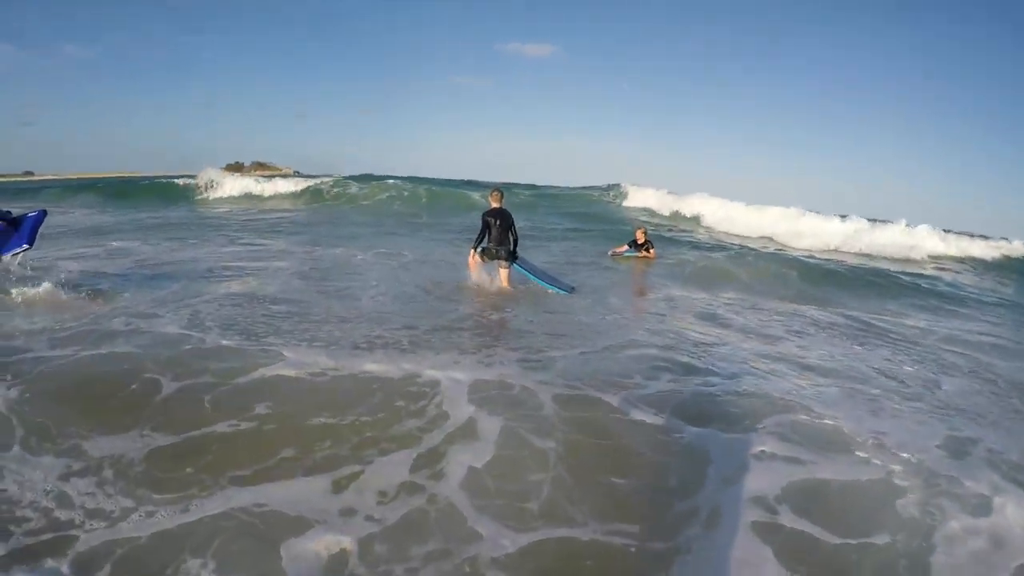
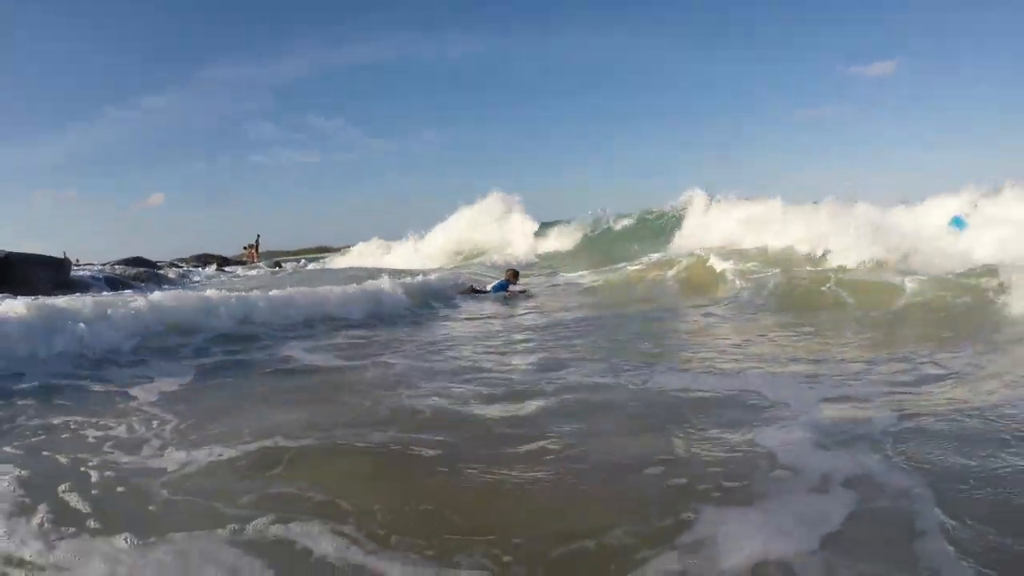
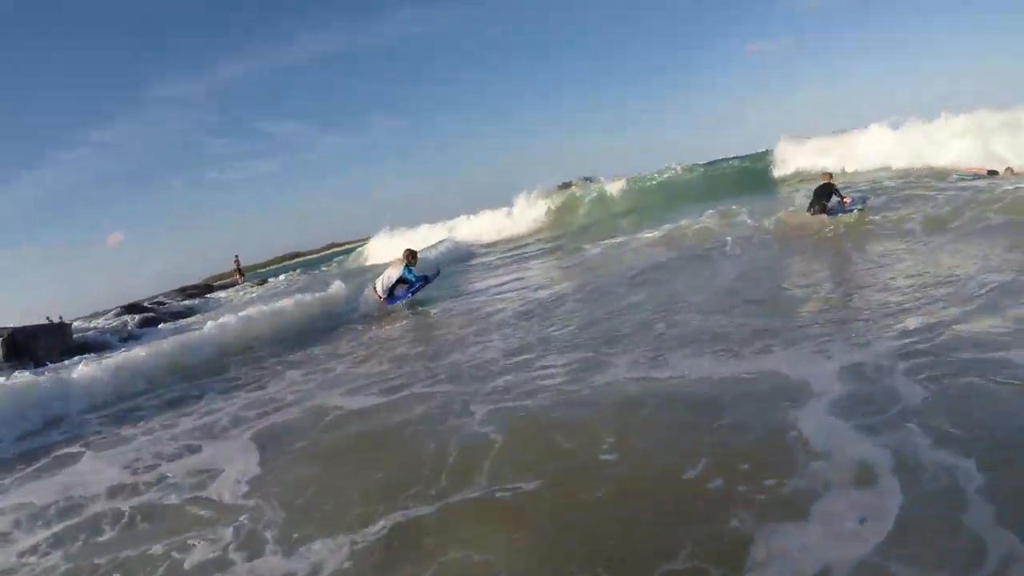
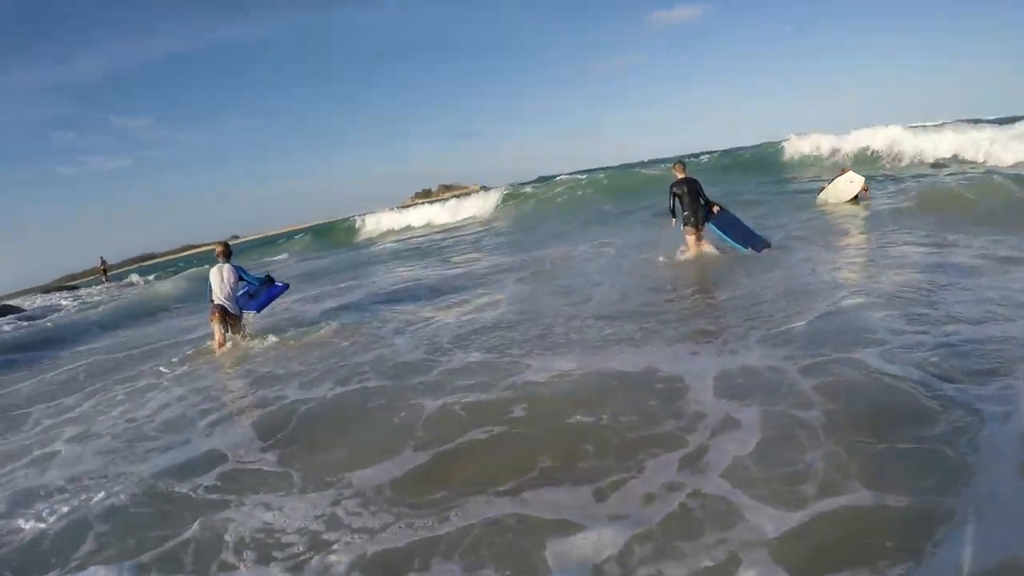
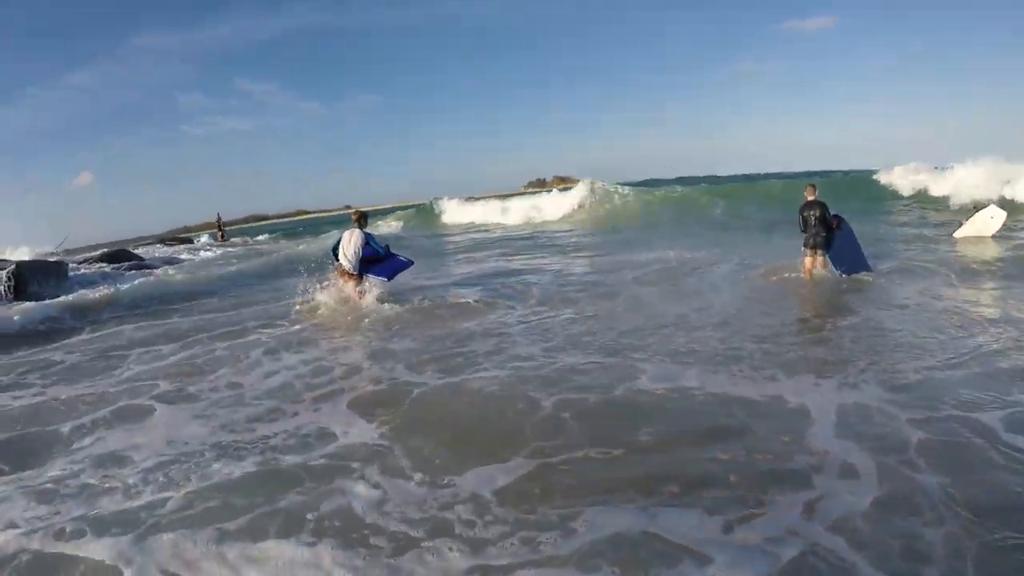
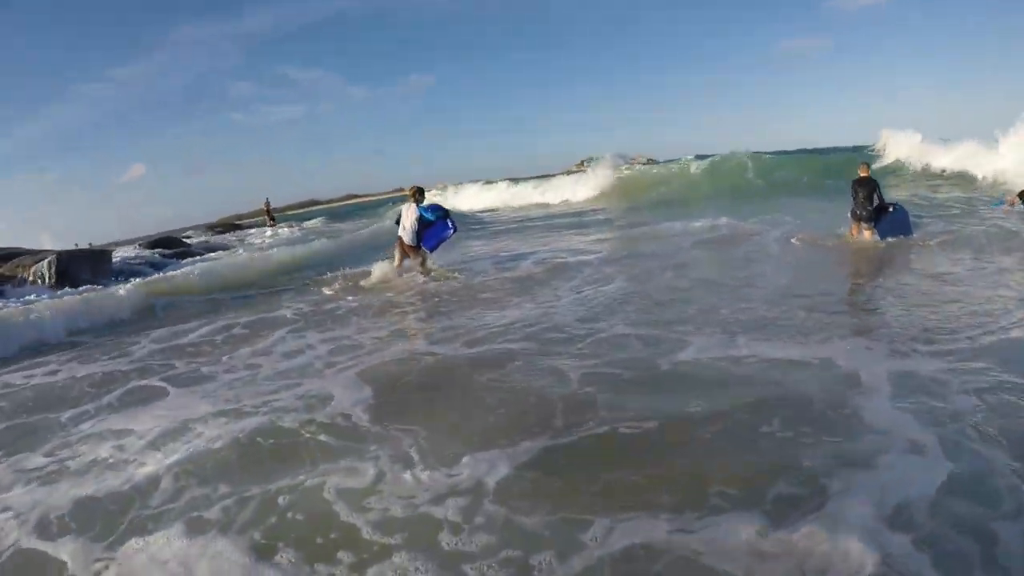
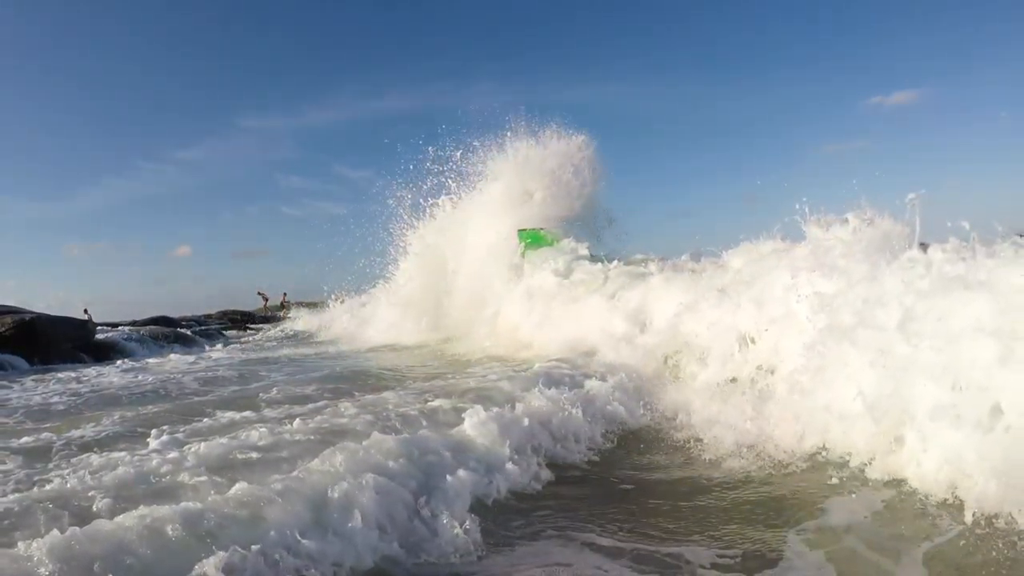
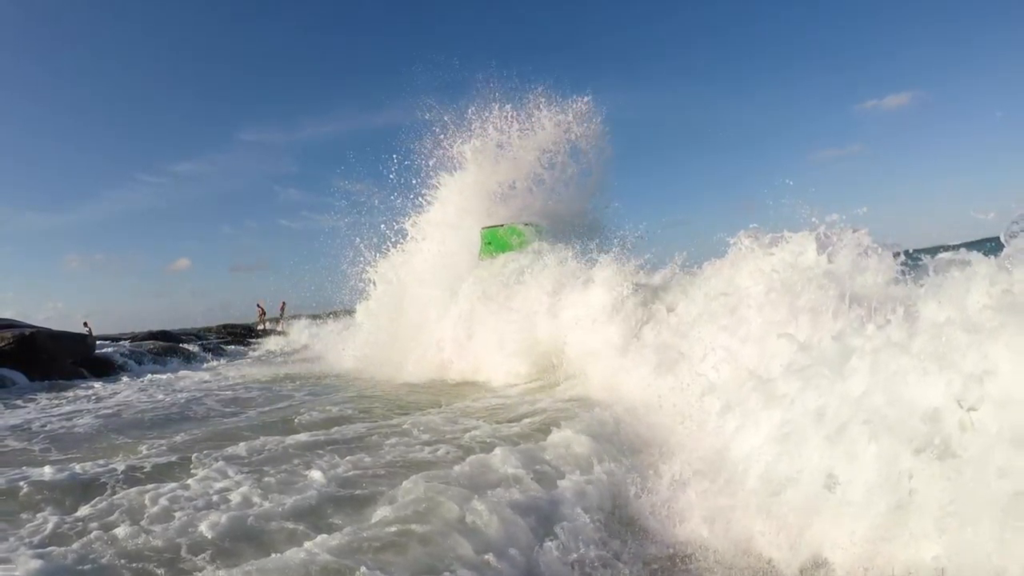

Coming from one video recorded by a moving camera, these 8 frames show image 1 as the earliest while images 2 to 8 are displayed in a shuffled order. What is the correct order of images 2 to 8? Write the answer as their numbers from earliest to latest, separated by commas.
4, 5, 6, 3, 2, 7, 8
